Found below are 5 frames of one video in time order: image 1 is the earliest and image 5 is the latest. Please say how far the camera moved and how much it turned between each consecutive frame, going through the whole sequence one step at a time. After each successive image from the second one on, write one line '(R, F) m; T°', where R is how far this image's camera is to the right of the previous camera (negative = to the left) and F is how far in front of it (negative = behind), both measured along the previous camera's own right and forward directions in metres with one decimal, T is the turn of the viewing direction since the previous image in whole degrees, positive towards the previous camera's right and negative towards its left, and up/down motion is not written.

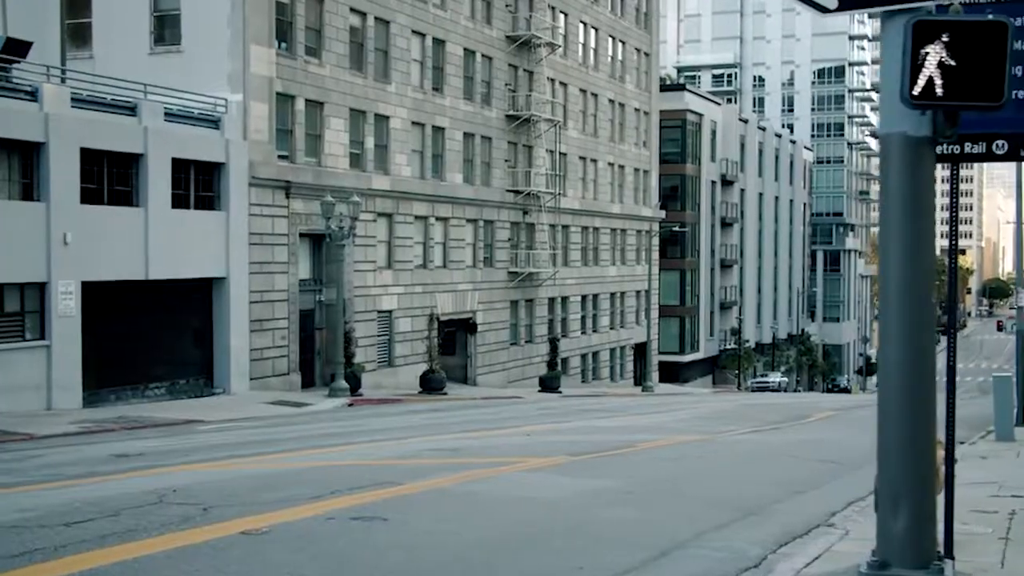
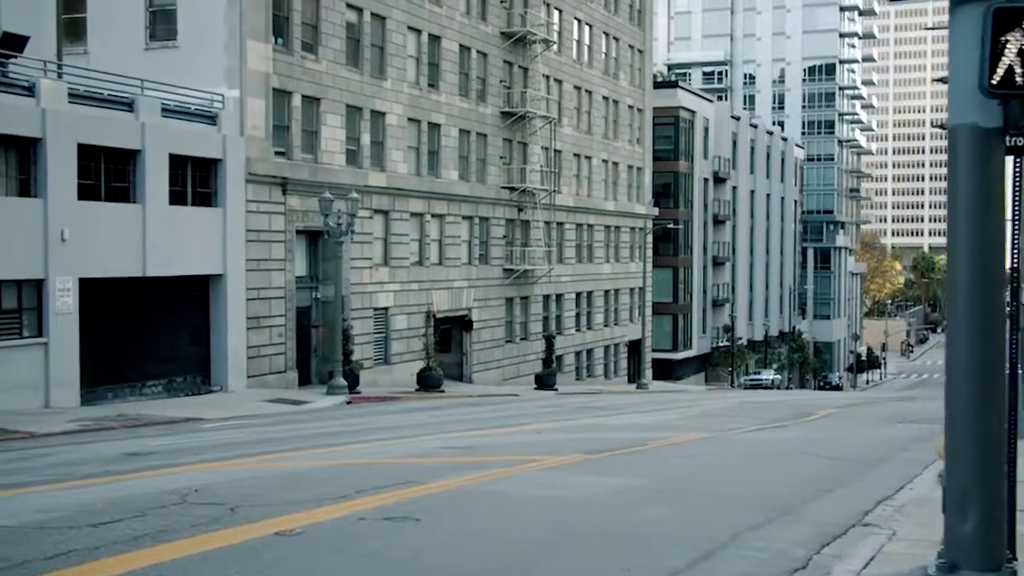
(-0.3, +0.2) m; +1°
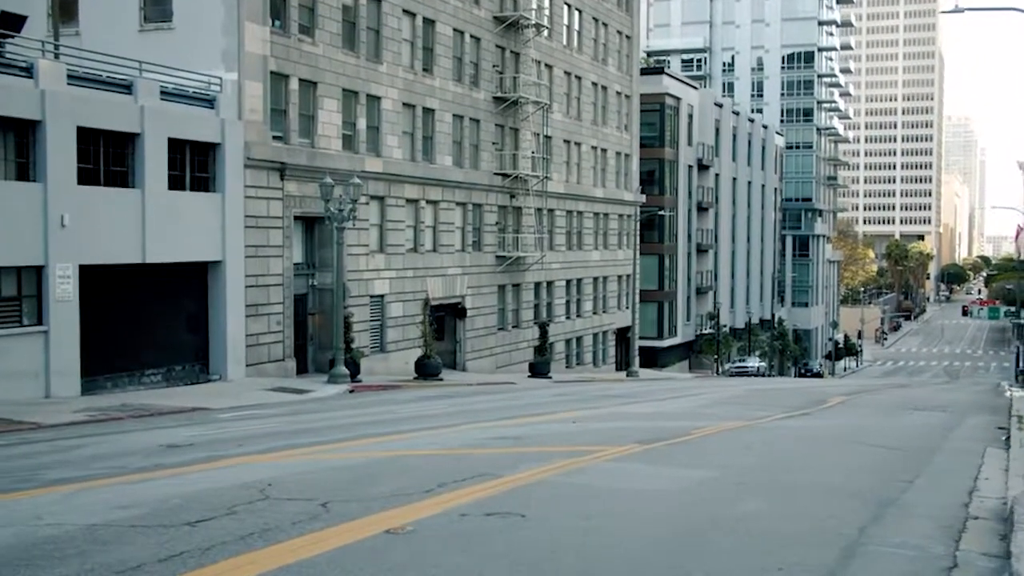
(-1.0, +0.4) m; +1°
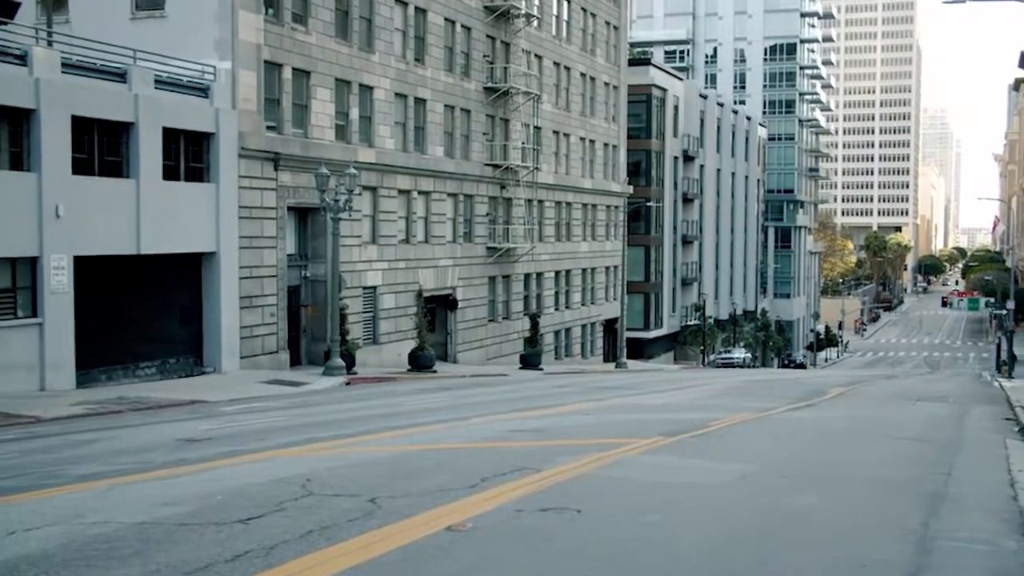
(-0.5, +0.2) m; +1°
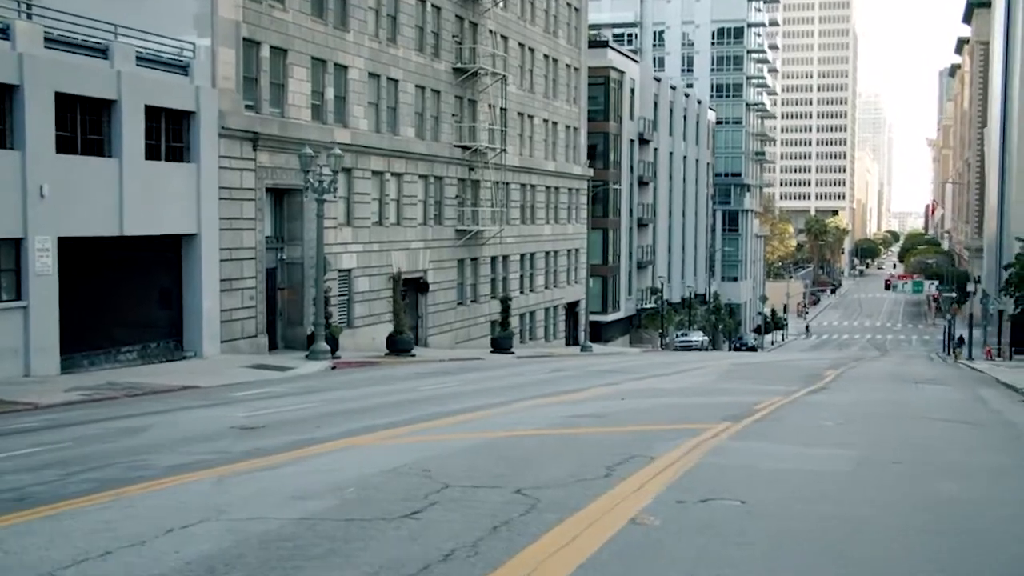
(-1.4, +0.4) m; +3°
